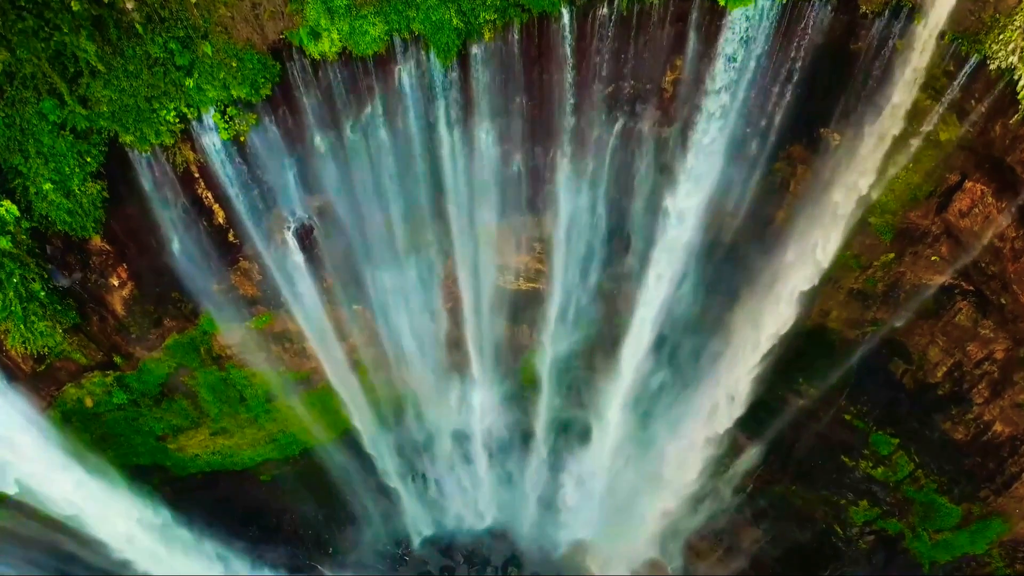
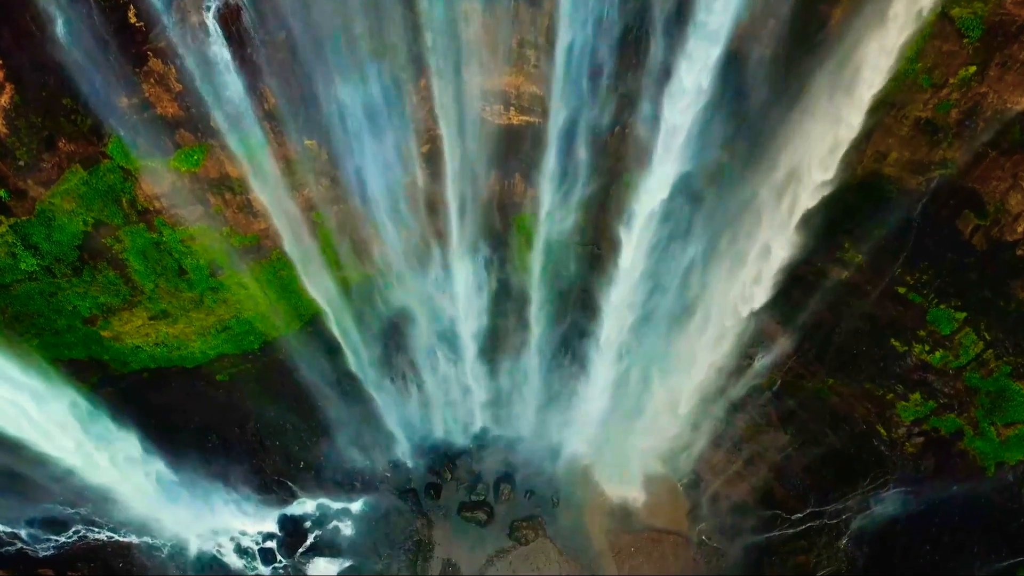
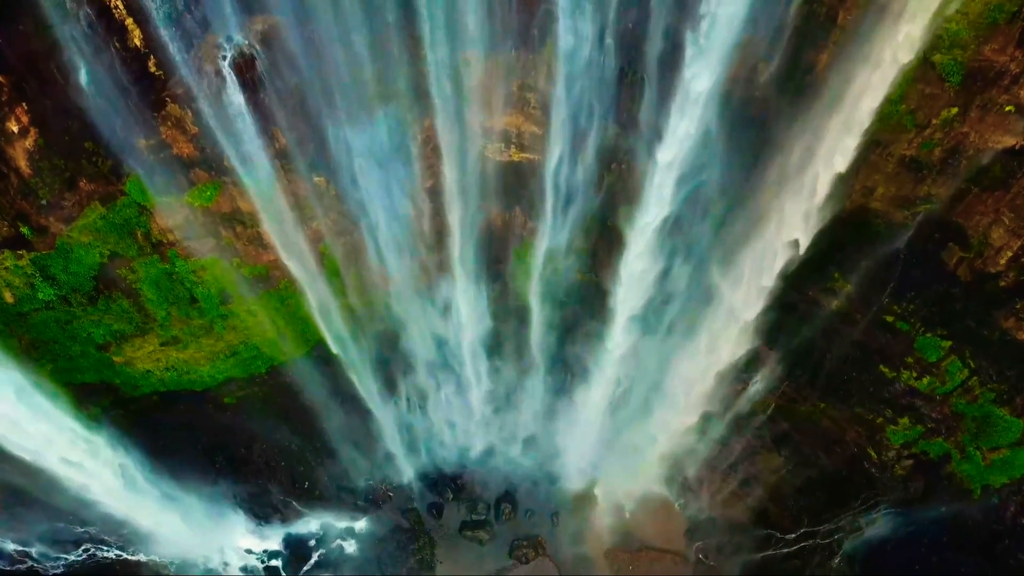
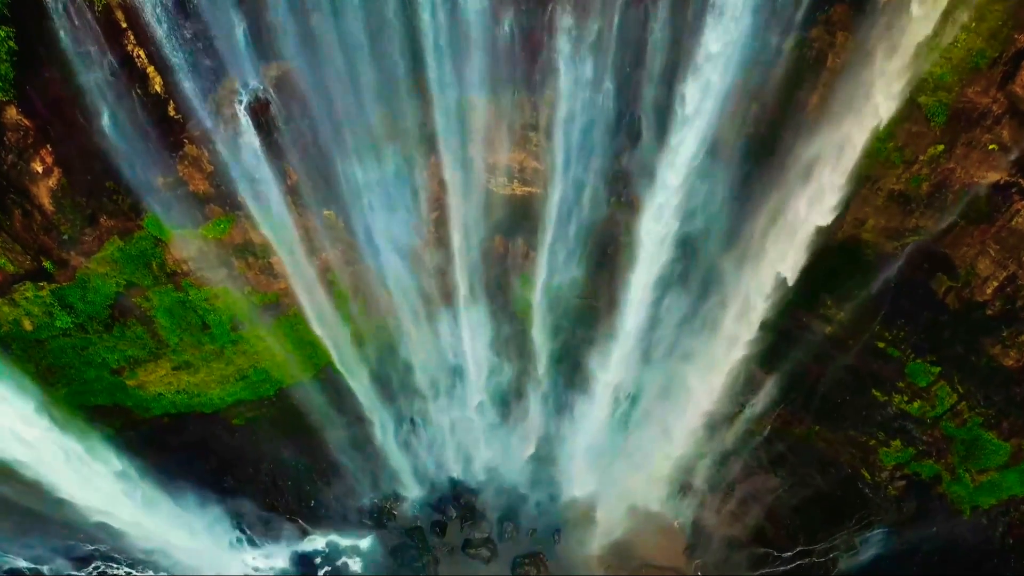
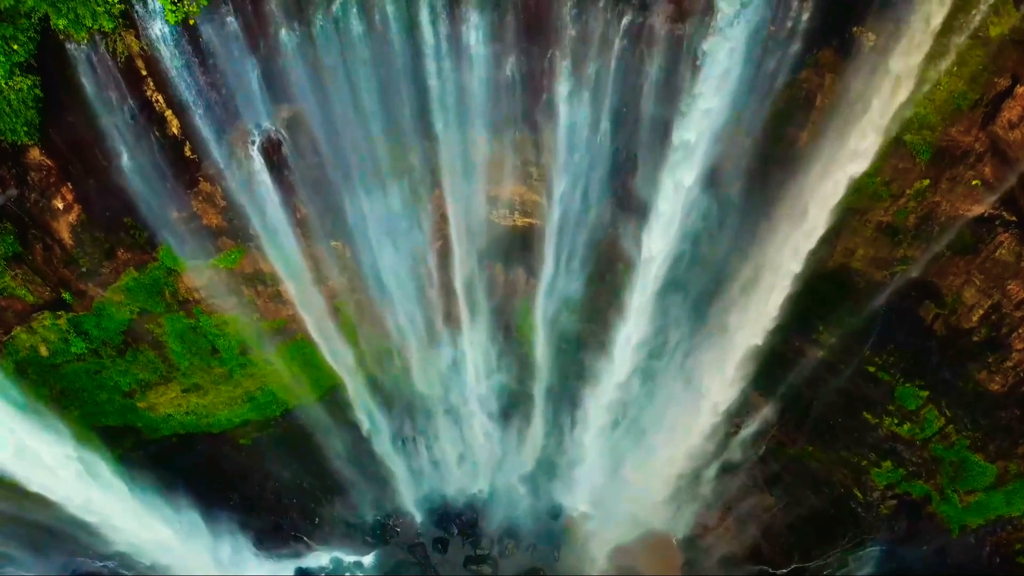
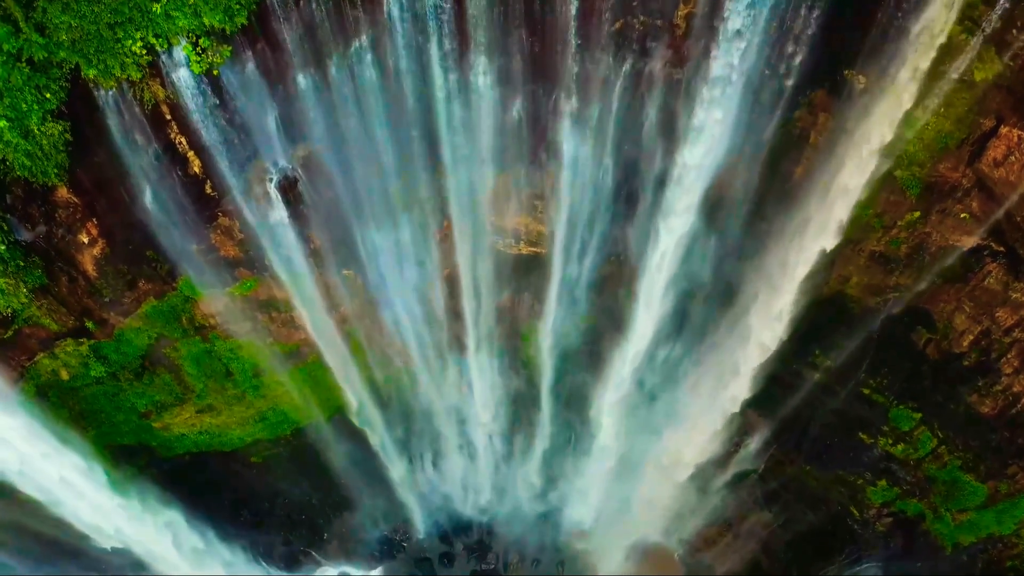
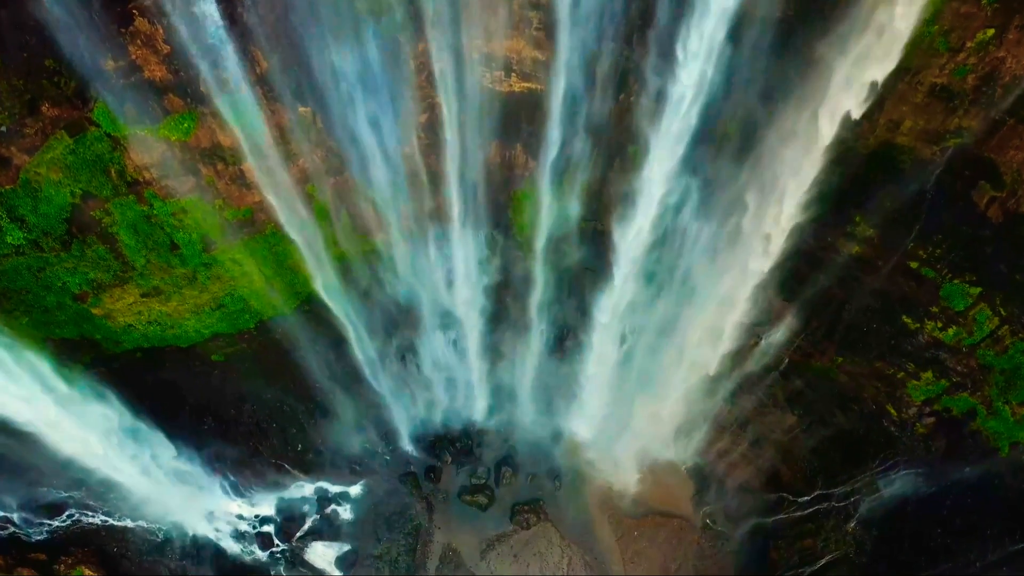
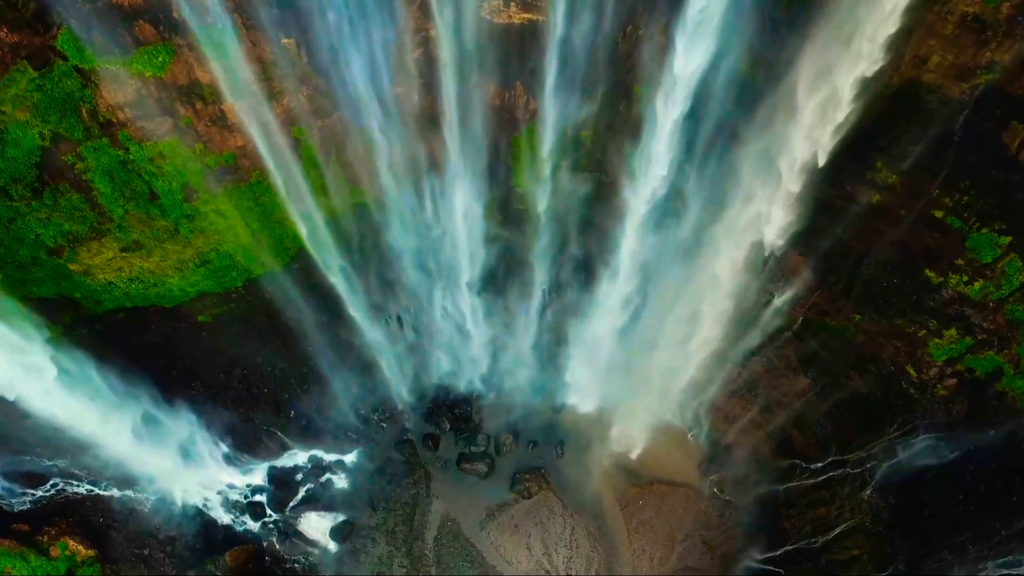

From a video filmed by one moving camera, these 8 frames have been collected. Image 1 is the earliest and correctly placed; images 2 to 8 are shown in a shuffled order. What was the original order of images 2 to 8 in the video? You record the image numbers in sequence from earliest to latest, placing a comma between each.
6, 5, 4, 3, 2, 7, 8
